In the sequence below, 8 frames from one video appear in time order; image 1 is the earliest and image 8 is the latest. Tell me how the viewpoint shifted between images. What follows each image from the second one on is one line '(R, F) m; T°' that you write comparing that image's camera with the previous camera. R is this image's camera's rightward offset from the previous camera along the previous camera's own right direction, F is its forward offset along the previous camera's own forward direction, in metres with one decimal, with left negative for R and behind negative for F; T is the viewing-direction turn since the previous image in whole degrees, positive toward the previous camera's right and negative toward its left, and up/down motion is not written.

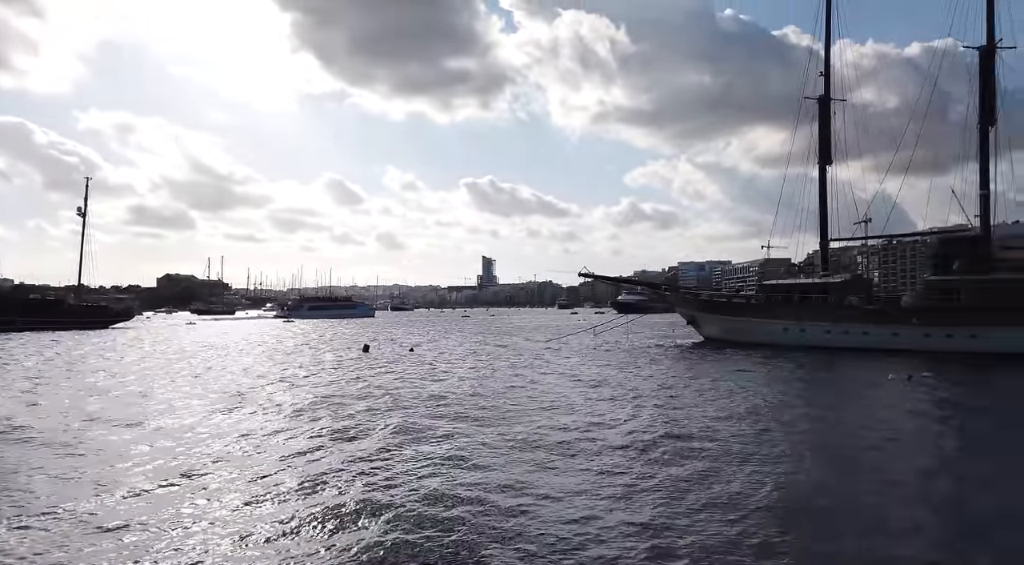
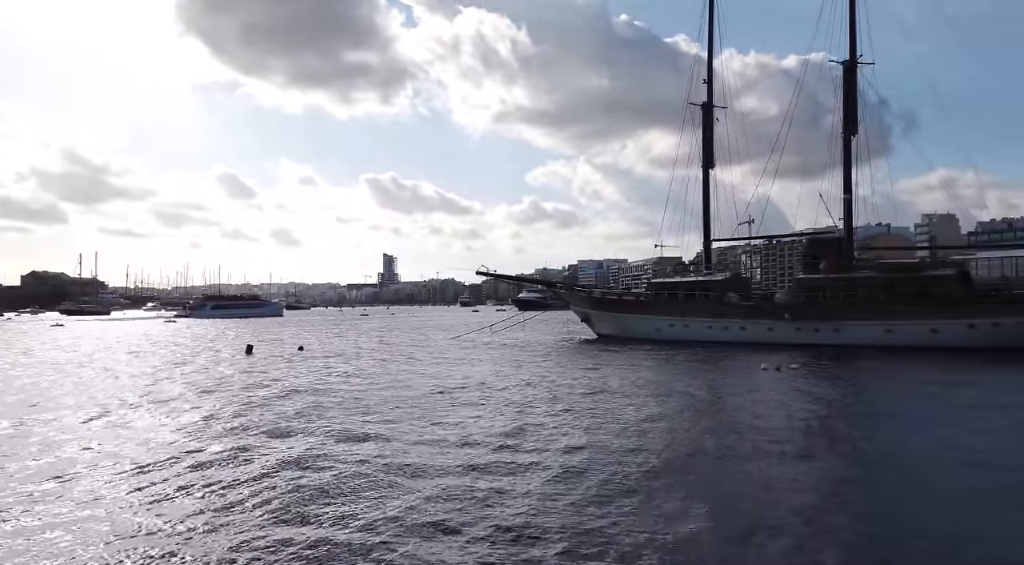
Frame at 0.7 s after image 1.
(-0.5, -1.2) m; +8°
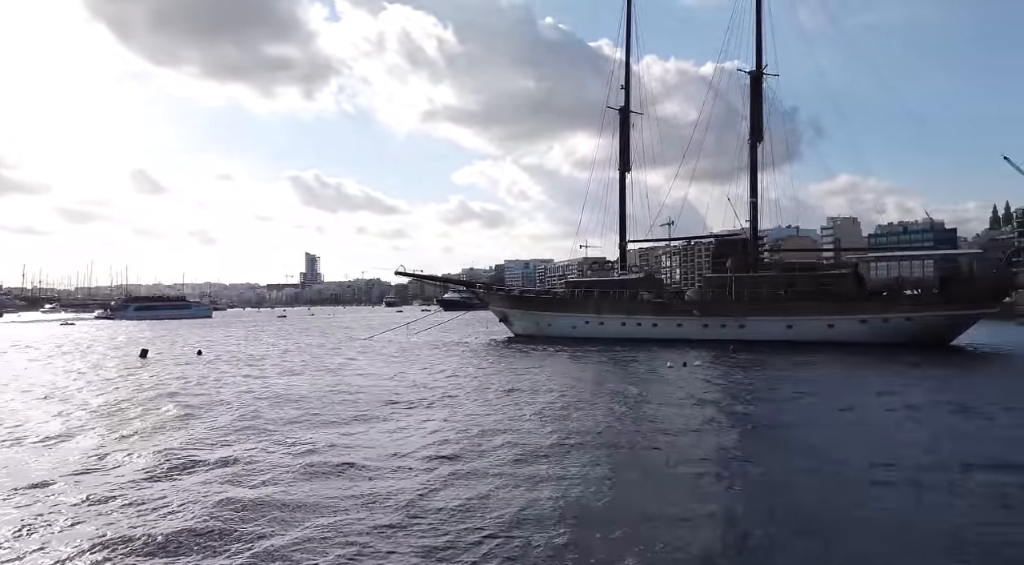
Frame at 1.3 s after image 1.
(+0.4, 0.0) m; +6°
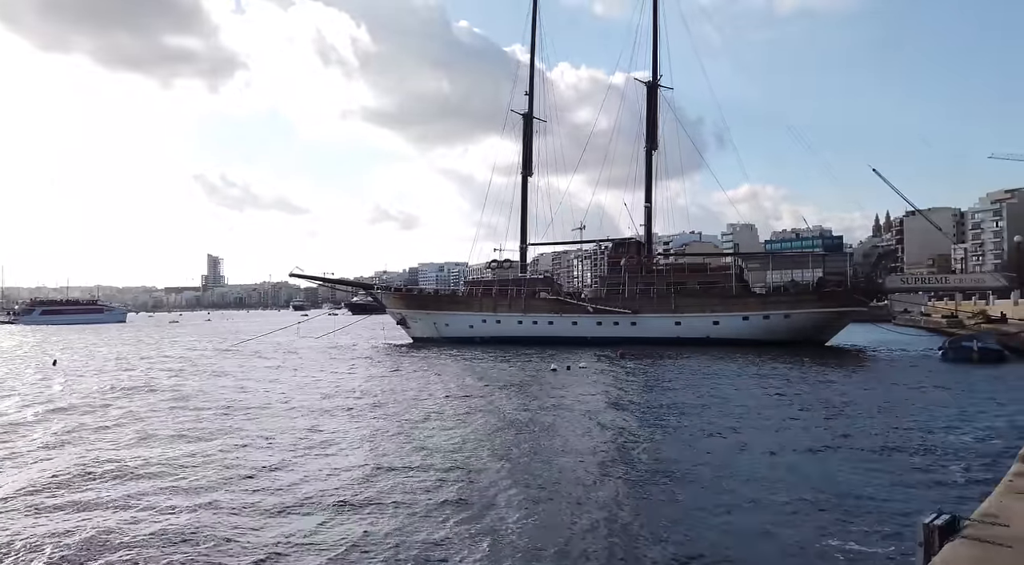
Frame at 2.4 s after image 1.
(+0.7, +0.2) m; +7°
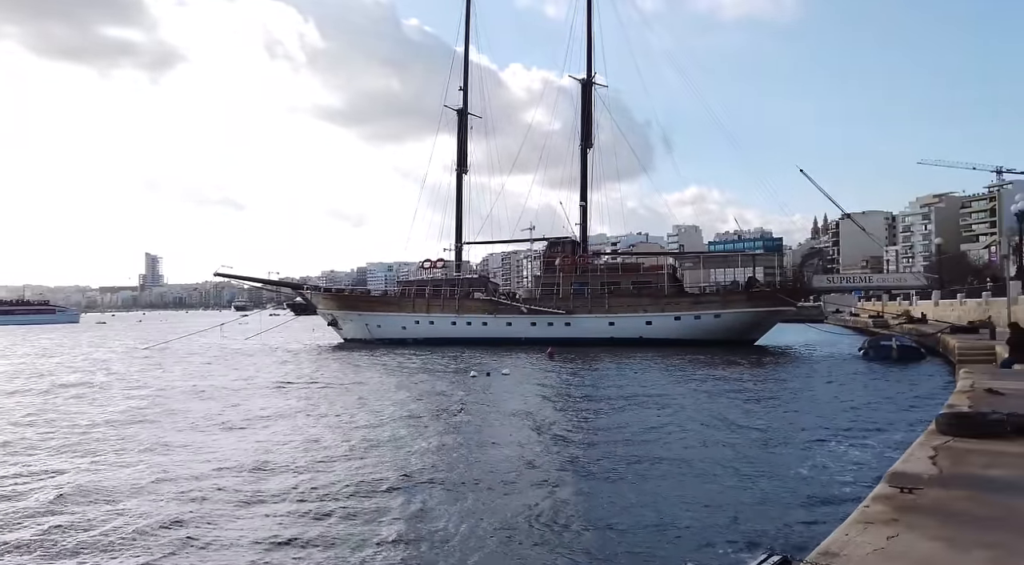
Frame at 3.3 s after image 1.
(+0.7, +0.5) m; +4°
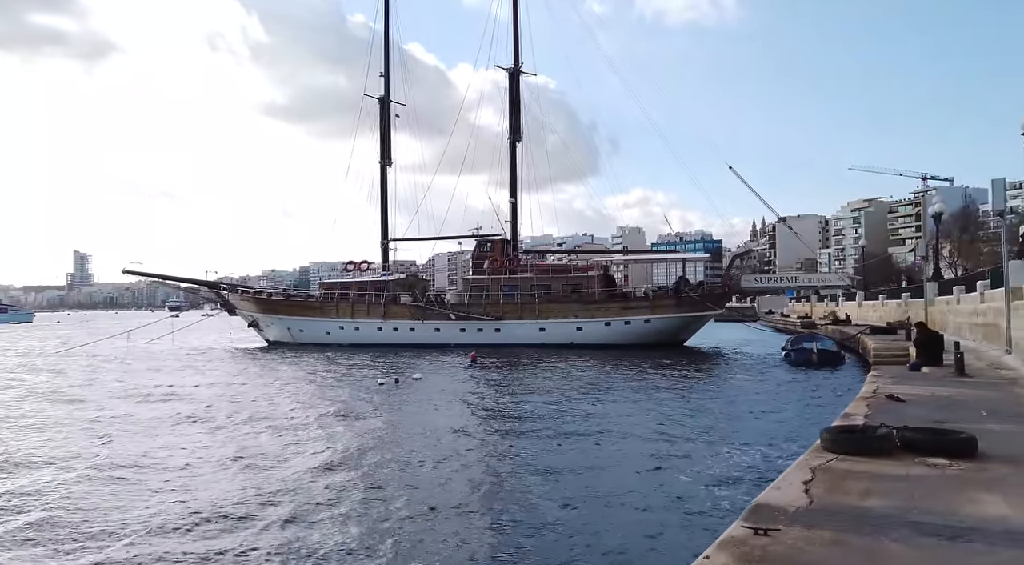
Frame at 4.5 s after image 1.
(+0.8, +0.8) m; +4°
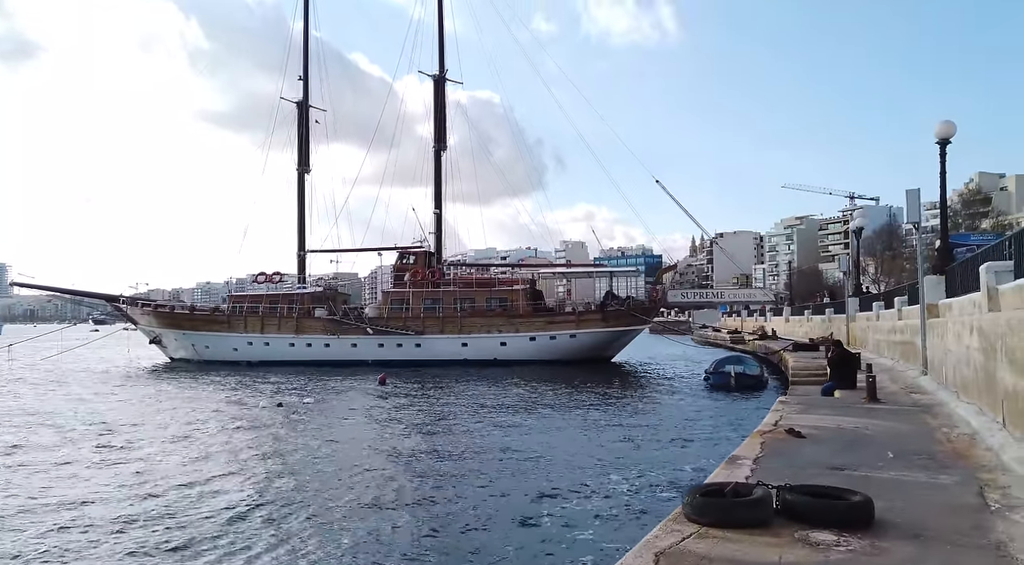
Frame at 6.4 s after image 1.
(+0.9, +1.1) m; +4°
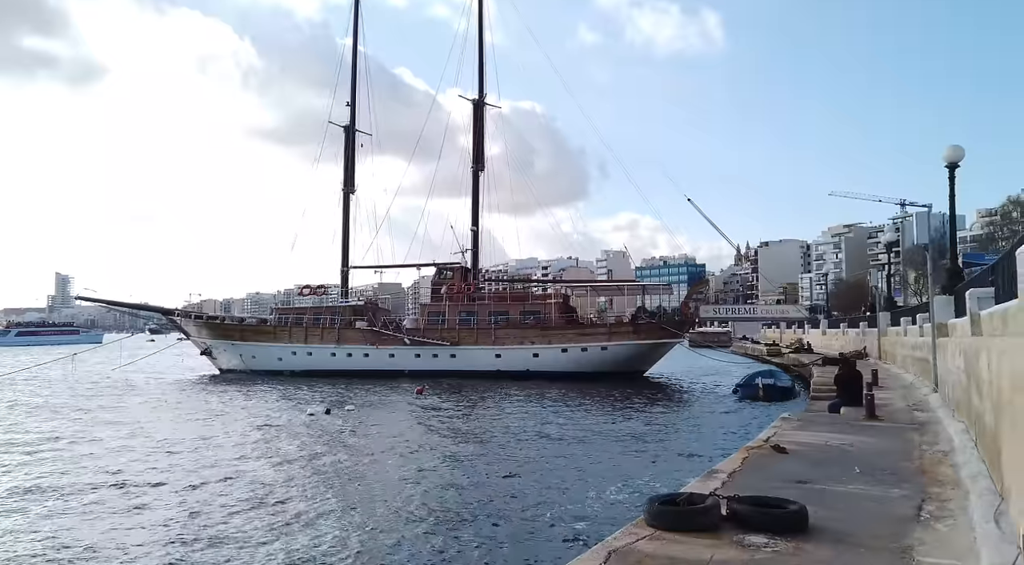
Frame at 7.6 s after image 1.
(+0.3, -0.7) m; -3°
